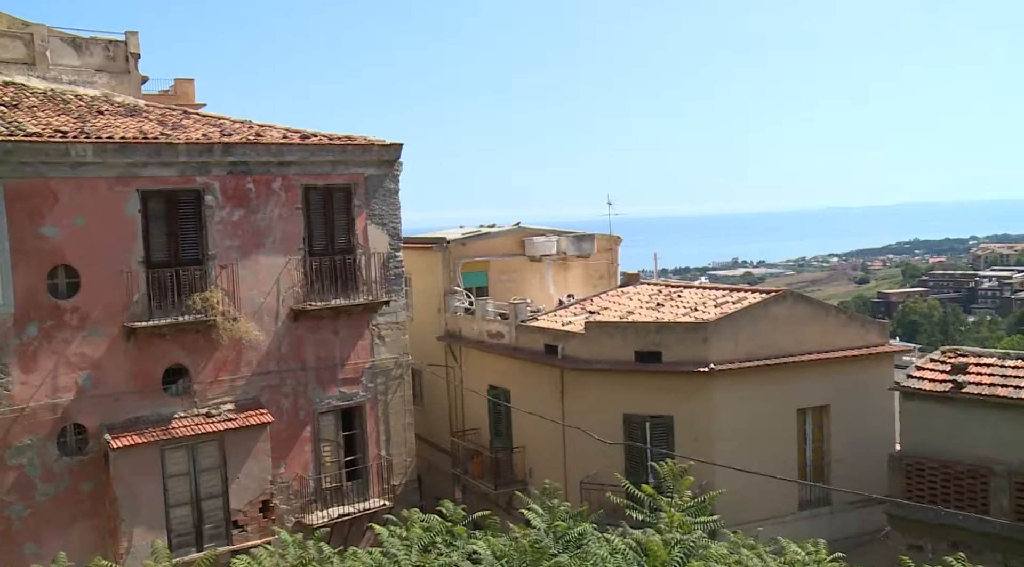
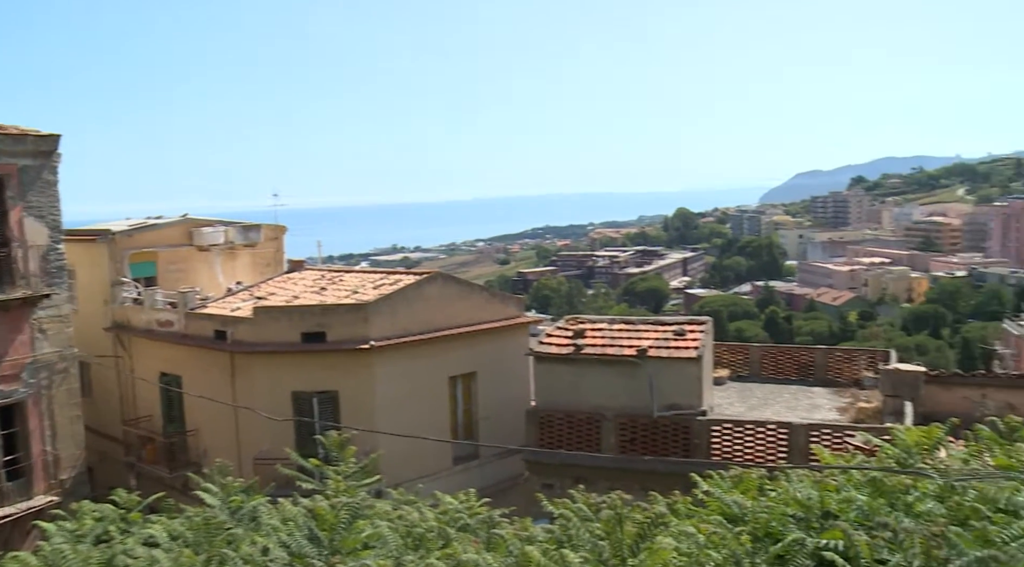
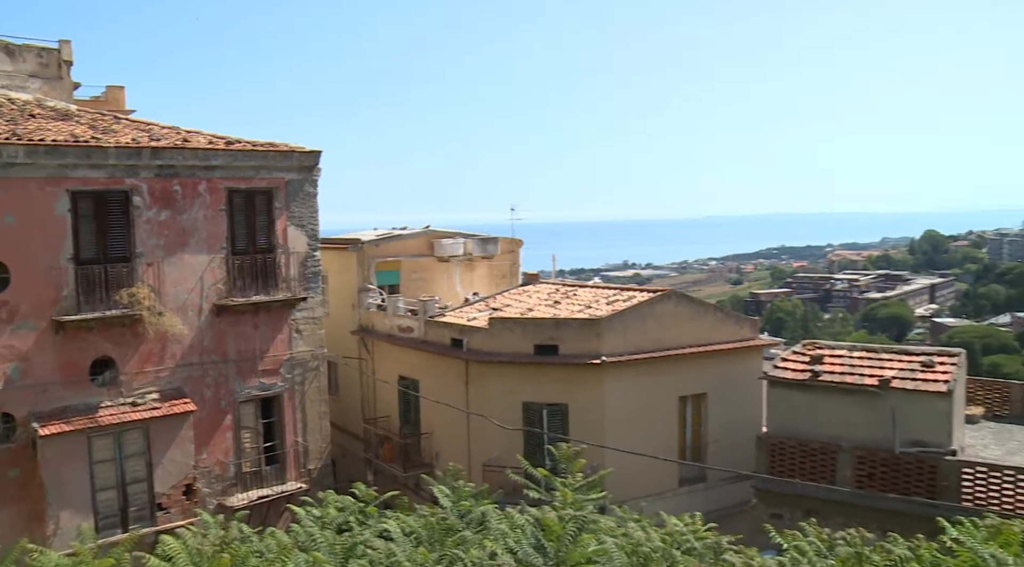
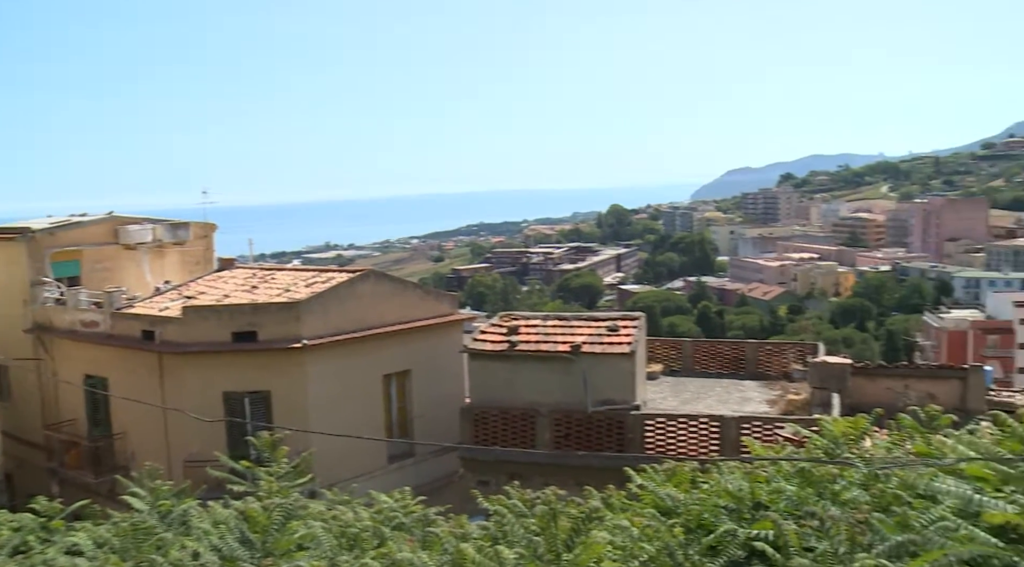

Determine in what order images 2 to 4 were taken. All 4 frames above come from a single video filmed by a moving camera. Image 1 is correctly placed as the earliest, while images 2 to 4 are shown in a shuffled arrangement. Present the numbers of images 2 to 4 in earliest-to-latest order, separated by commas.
3, 2, 4
